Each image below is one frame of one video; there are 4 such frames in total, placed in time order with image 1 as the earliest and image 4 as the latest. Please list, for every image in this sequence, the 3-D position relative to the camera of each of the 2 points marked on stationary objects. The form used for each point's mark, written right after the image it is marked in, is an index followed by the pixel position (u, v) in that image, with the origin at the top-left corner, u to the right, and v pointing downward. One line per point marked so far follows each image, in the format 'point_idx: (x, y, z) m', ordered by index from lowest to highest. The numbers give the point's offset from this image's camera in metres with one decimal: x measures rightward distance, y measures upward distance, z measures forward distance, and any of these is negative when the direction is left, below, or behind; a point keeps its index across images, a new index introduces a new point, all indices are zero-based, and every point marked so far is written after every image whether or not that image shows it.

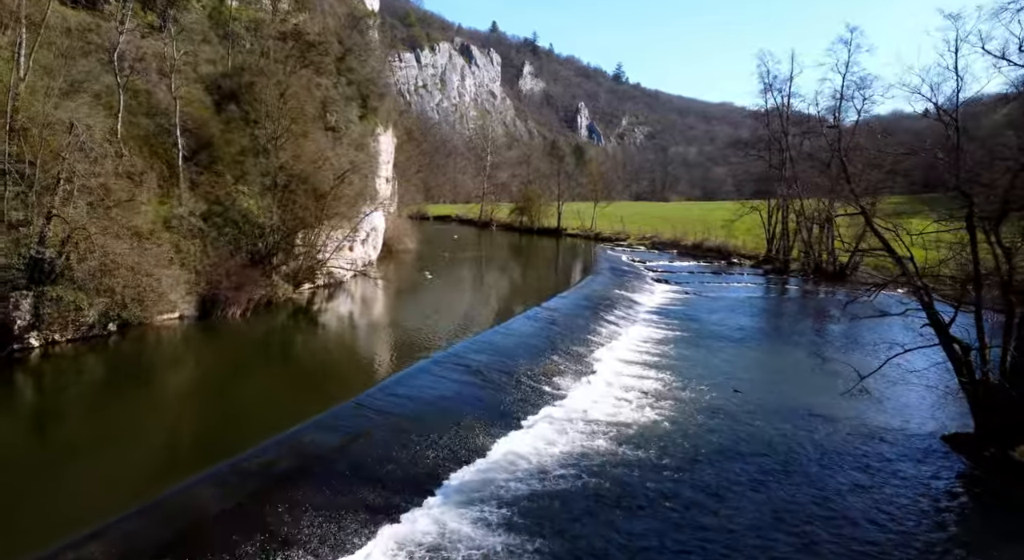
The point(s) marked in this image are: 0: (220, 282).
0: (-8.1, 0.0, +18.4) m
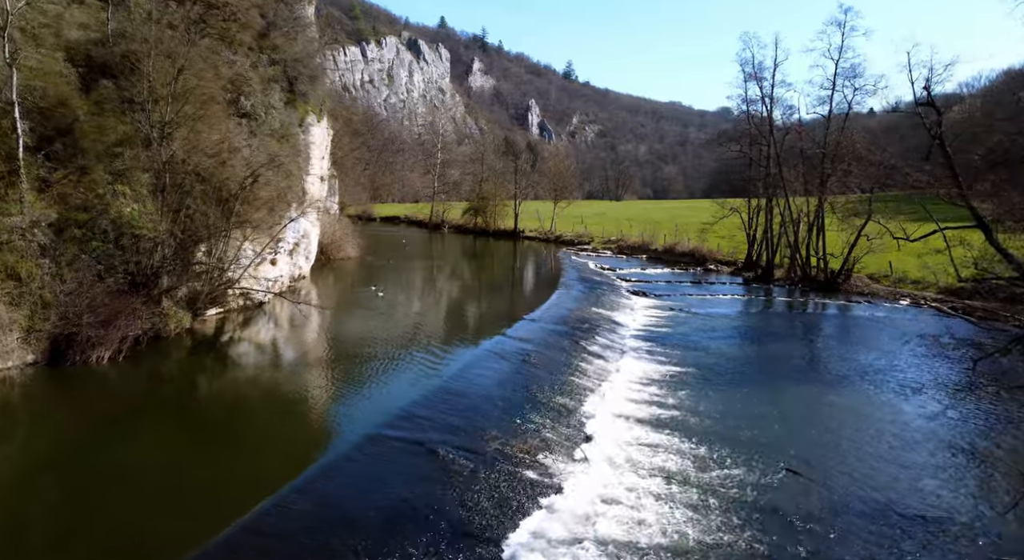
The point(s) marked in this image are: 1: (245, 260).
0: (-8.8, -0.7, +13.6) m
1: (-7.5, +0.5, +18.5) m
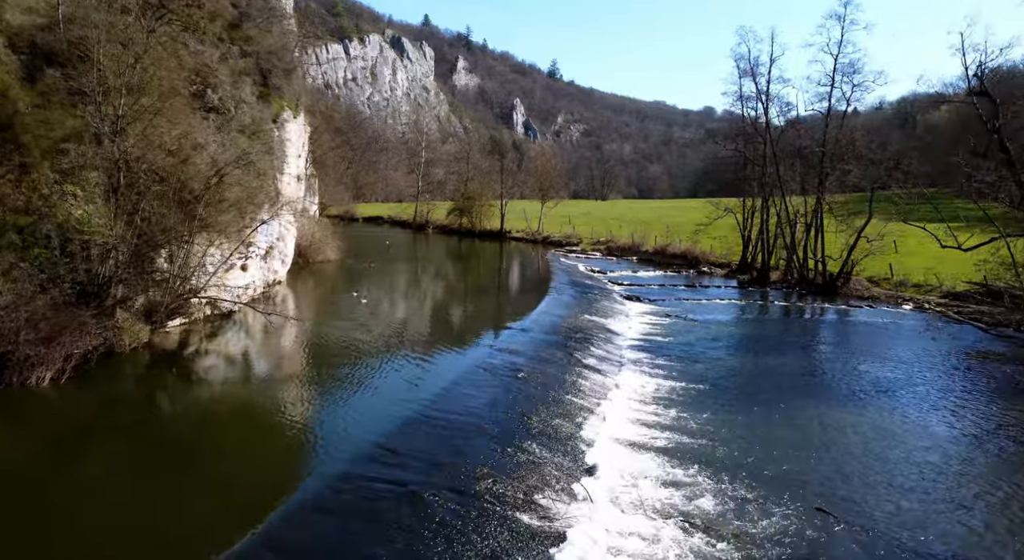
0: (-9.0, -0.9, +12.2) m
1: (-7.8, +0.3, +17.0) m
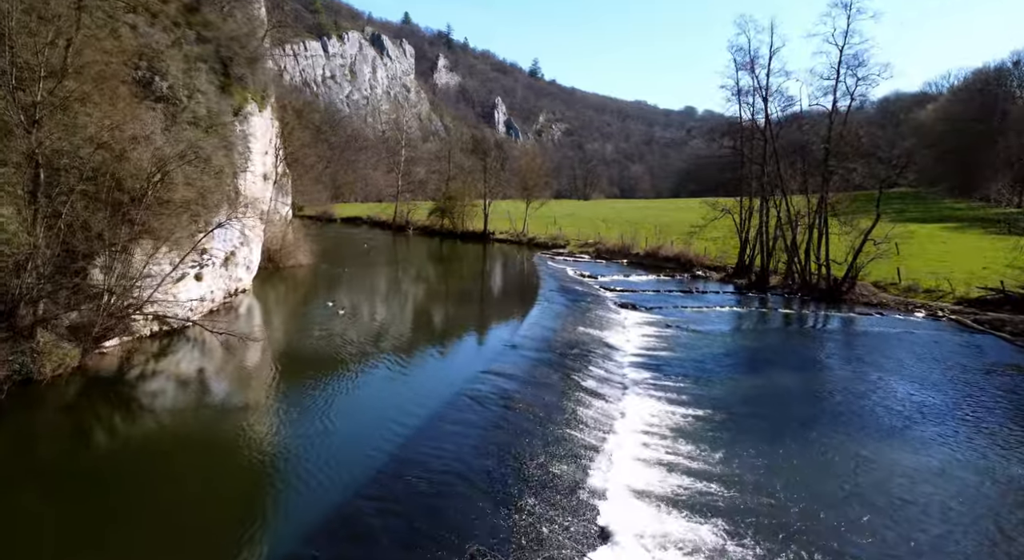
0: (-9.1, -1.2, +10.0) m
1: (-8.0, 0.0, +14.9) m
